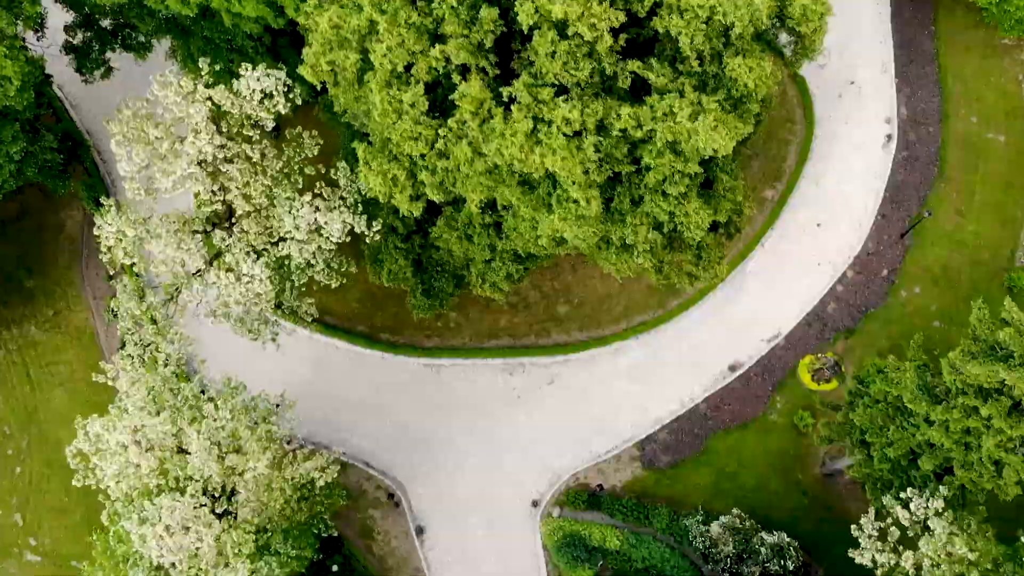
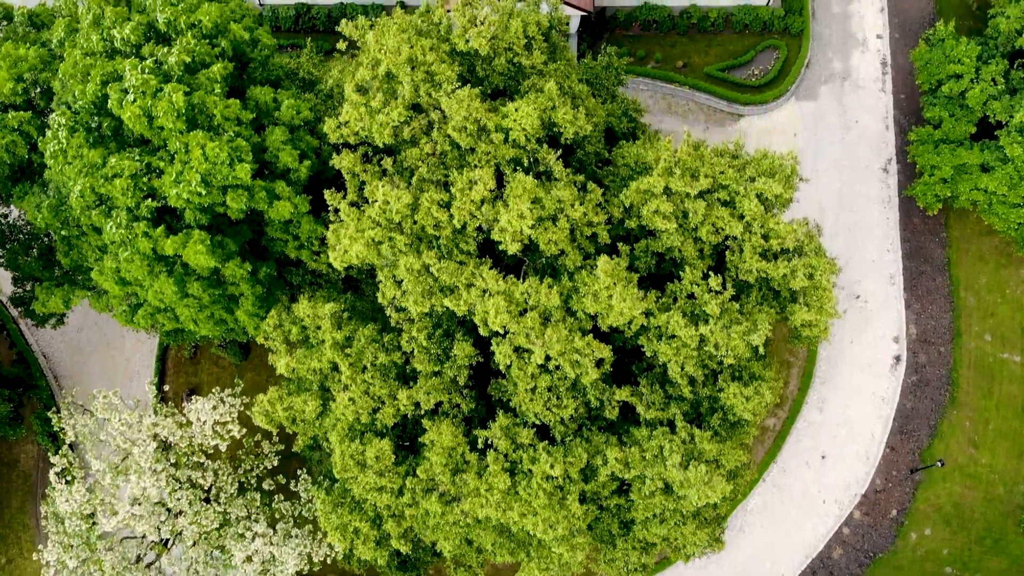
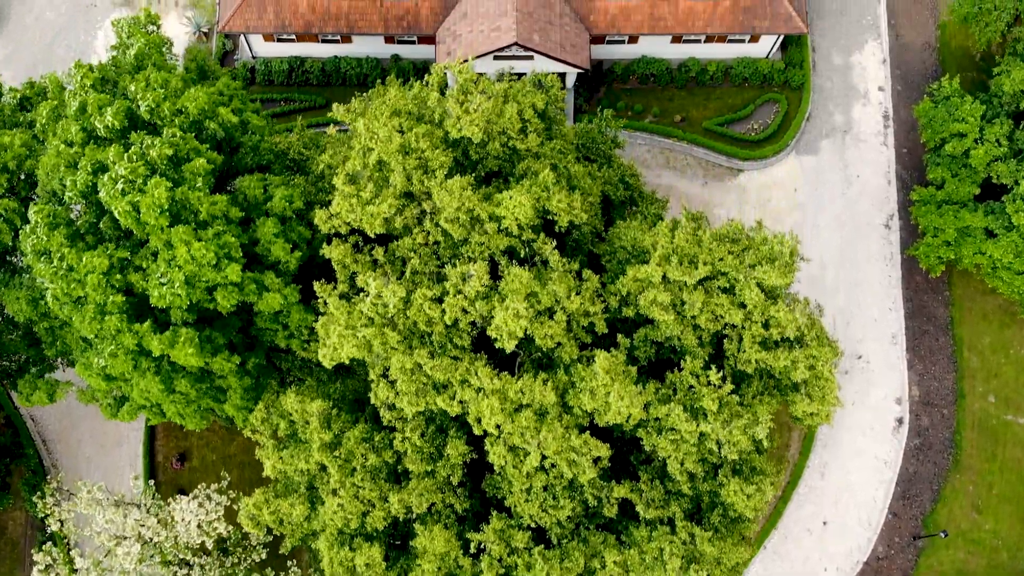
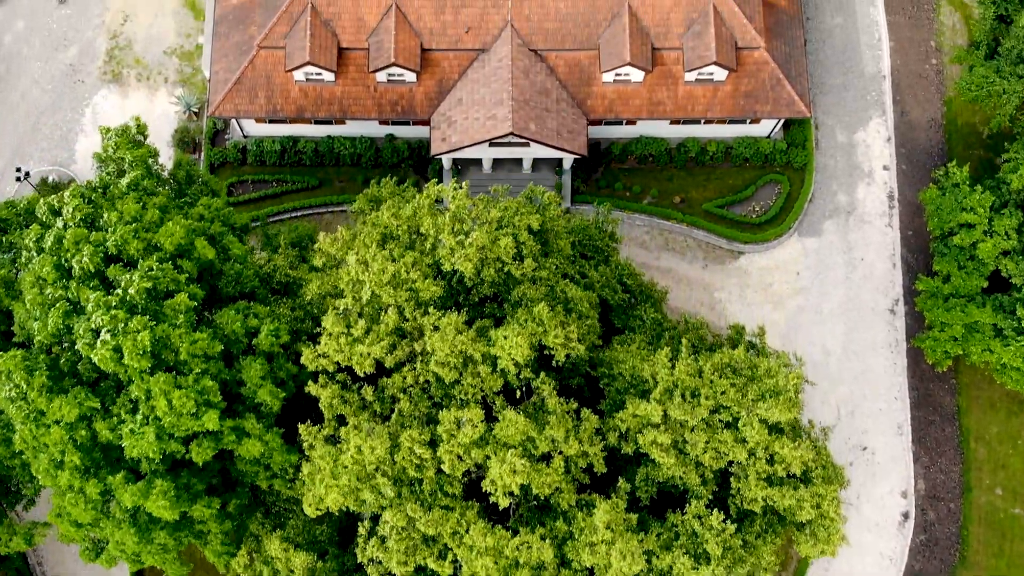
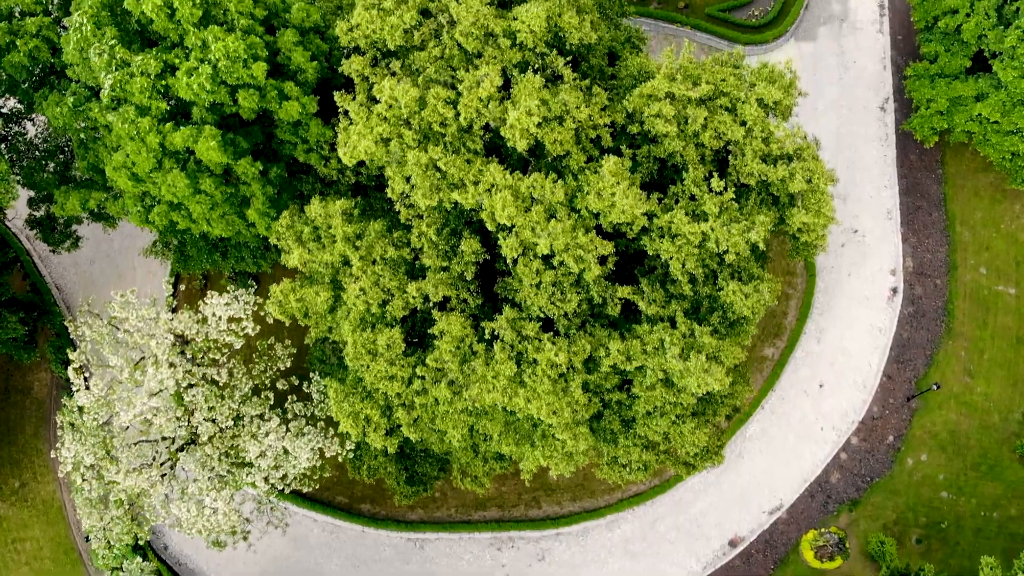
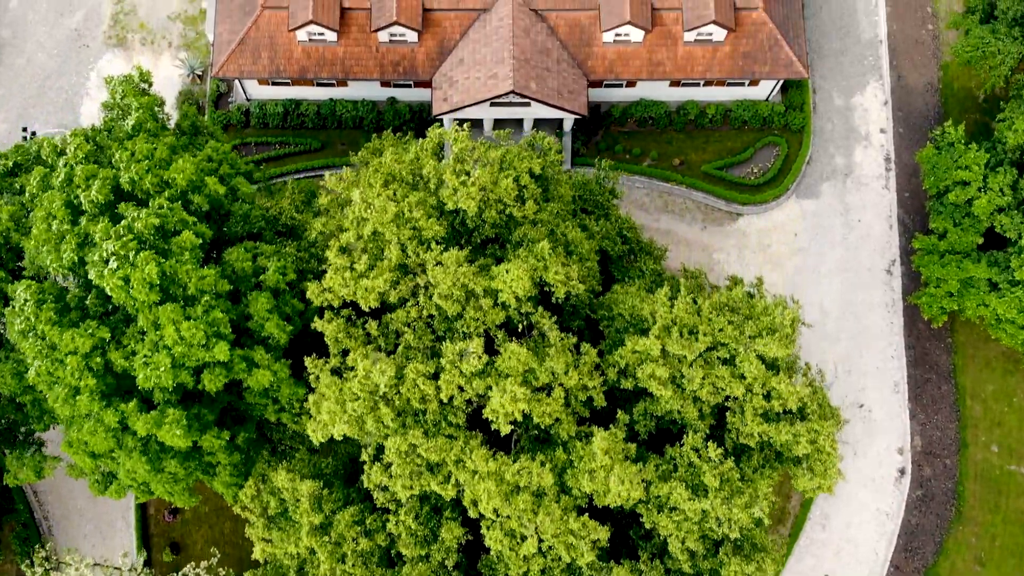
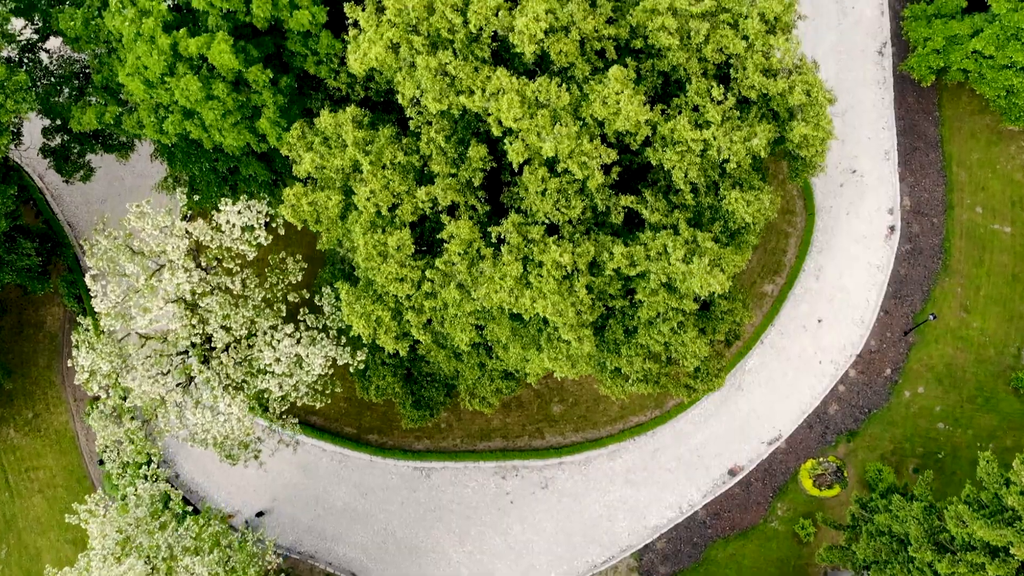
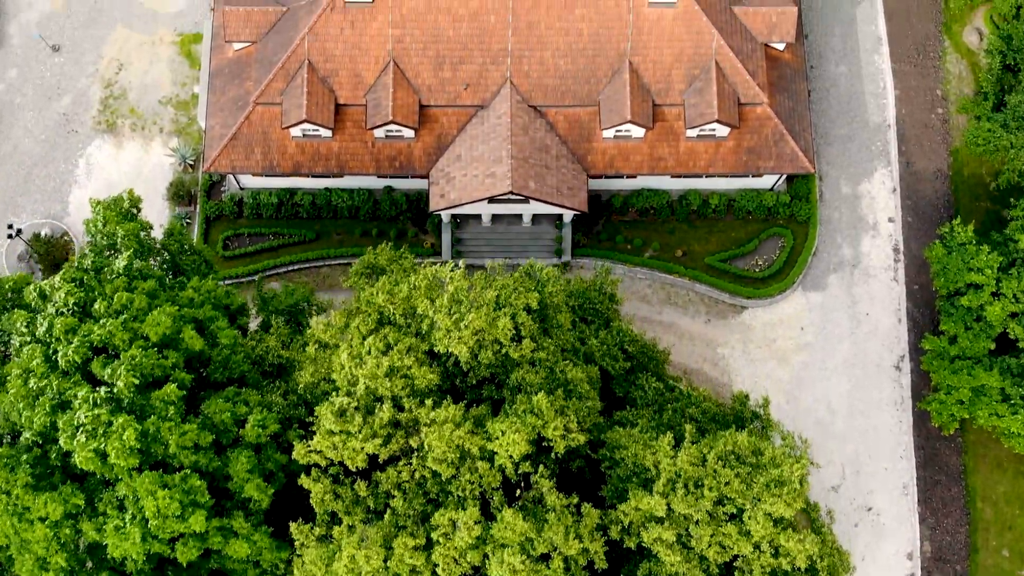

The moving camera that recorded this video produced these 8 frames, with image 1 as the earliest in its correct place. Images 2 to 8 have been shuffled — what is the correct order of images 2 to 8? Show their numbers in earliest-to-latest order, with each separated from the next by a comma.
7, 5, 2, 3, 6, 4, 8
